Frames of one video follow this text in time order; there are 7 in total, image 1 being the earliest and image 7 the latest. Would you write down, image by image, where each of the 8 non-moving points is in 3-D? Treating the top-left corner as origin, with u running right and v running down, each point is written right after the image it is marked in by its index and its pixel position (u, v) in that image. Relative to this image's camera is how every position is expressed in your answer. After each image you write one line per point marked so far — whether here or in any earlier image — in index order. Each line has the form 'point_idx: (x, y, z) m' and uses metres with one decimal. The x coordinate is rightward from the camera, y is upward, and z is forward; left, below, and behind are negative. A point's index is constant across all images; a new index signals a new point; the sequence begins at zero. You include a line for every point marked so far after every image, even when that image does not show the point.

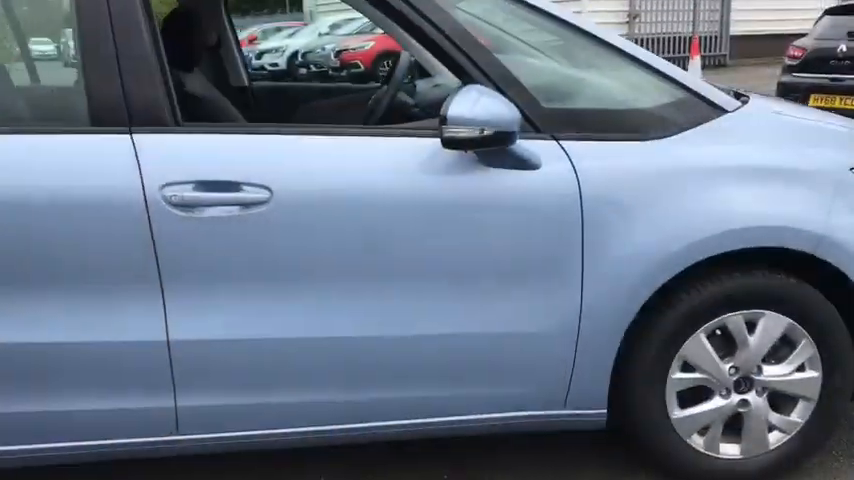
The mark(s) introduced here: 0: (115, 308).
0: (-0.9, -0.2, +2.3) m
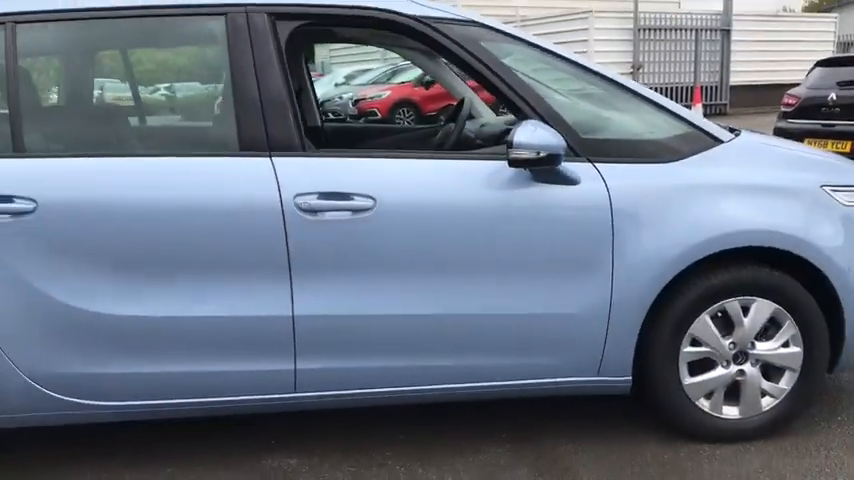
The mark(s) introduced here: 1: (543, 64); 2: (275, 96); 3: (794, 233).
0: (-0.6, -0.2, +3.0) m
1: (+0.5, +0.7, +3.3) m
2: (-0.6, +0.5, +3.1) m
3: (+1.4, 0.0, +3.2) m
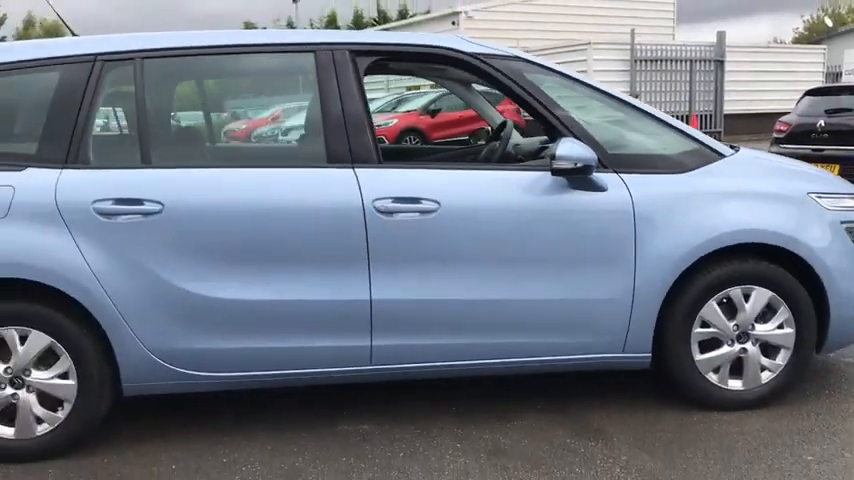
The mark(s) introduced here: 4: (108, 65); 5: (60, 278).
0: (-0.4, -0.2, +3.6) m
1: (+0.7, +0.7, +4.0) m
2: (-0.3, +0.5, +3.7) m
3: (+1.7, 0.0, +3.8) m
4: (-1.4, +0.8, +3.7) m
5: (-1.5, -0.2, +3.5) m
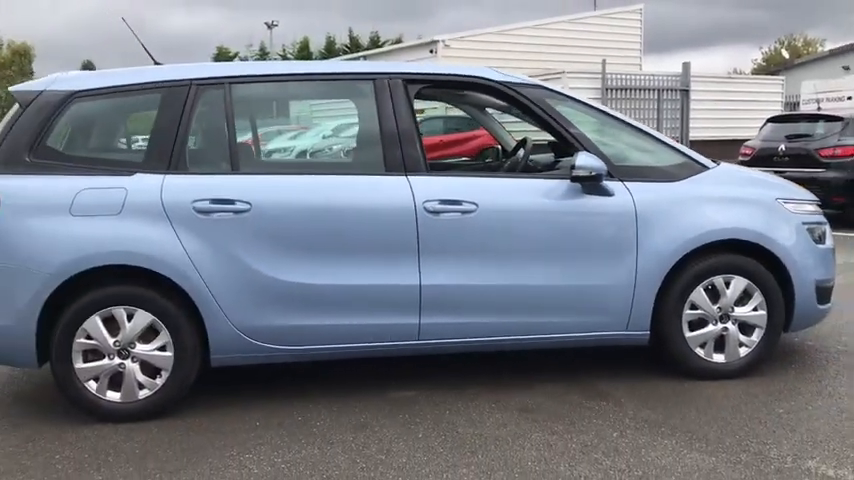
0: (-0.2, -0.1, +4.4) m
1: (+0.9, +0.7, +4.8) m
2: (-0.1, +0.6, +4.5) m
3: (+1.9, +0.1, +4.6) m
4: (-1.2, +0.8, +4.4) m
5: (-1.3, -0.1, +4.2) m
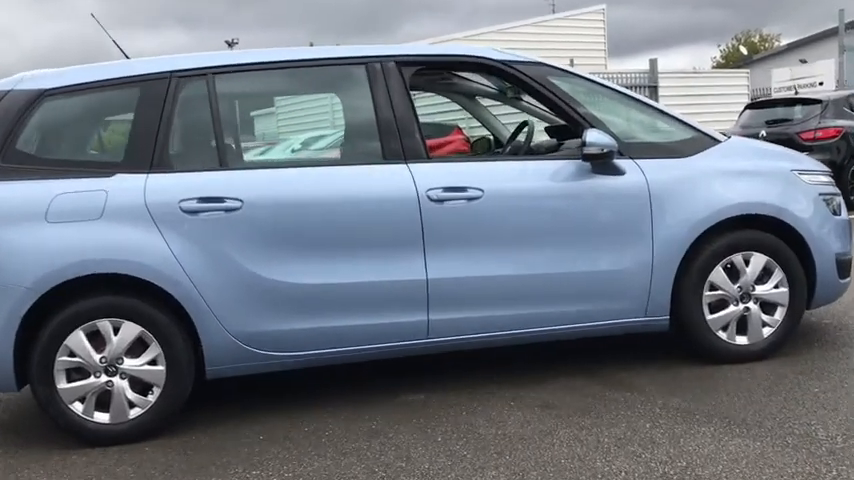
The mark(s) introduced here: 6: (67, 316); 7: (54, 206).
0: (-0.1, -0.1, +4.1) m
1: (+0.9, +0.8, +4.6) m
2: (-0.1, +0.6, +4.2) m
3: (+1.9, +0.2, +4.4) m
4: (-1.2, +0.8, +4.1) m
5: (-1.3, -0.1, +3.8) m
6: (-1.7, -0.4, +3.8) m
7: (-1.7, +0.2, +3.8) m
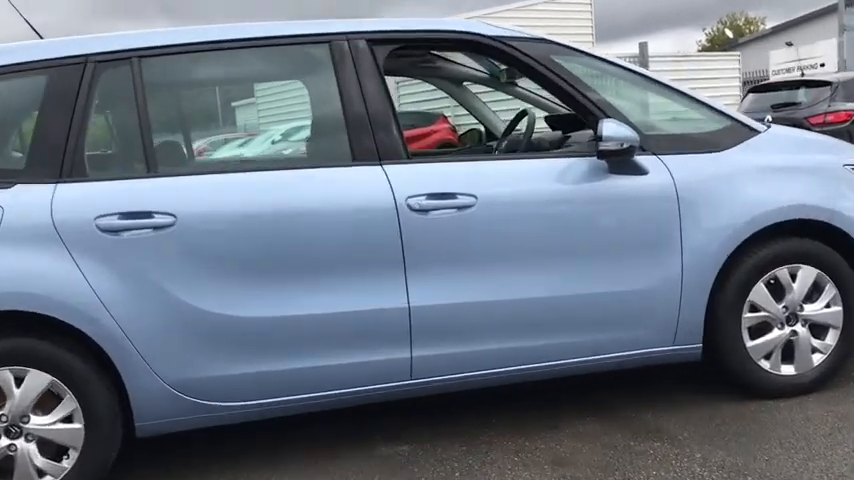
0: (-0.2, -0.2, +3.3) m
1: (+0.8, +0.8, +3.8) m
2: (-0.2, +0.5, +3.4) m
3: (+1.8, +0.2, +3.7) m
4: (-1.3, +0.7, +3.3) m
5: (-1.3, -0.2, +3.0) m
6: (-1.7, -0.5, +3.0) m
7: (-1.8, 0.0, +3.0) m
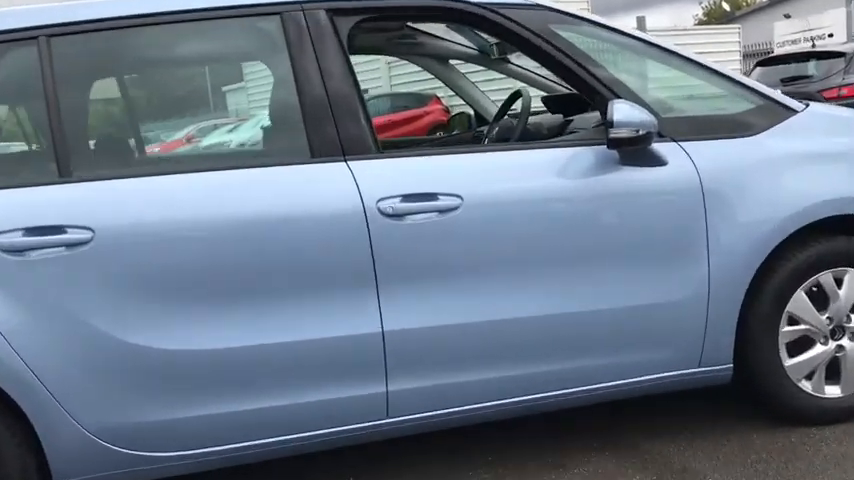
0: (-0.3, -0.2, +2.7) m
1: (+0.7, +0.7, +3.2) m
2: (-0.3, +0.5, +2.9) m
3: (+1.7, +0.2, +3.1) m
4: (-1.4, +0.6, +2.7) m
5: (-1.4, -0.3, +2.5) m
6: (-1.8, -0.5, +2.5) m
7: (-1.9, 0.0, +2.4) m
